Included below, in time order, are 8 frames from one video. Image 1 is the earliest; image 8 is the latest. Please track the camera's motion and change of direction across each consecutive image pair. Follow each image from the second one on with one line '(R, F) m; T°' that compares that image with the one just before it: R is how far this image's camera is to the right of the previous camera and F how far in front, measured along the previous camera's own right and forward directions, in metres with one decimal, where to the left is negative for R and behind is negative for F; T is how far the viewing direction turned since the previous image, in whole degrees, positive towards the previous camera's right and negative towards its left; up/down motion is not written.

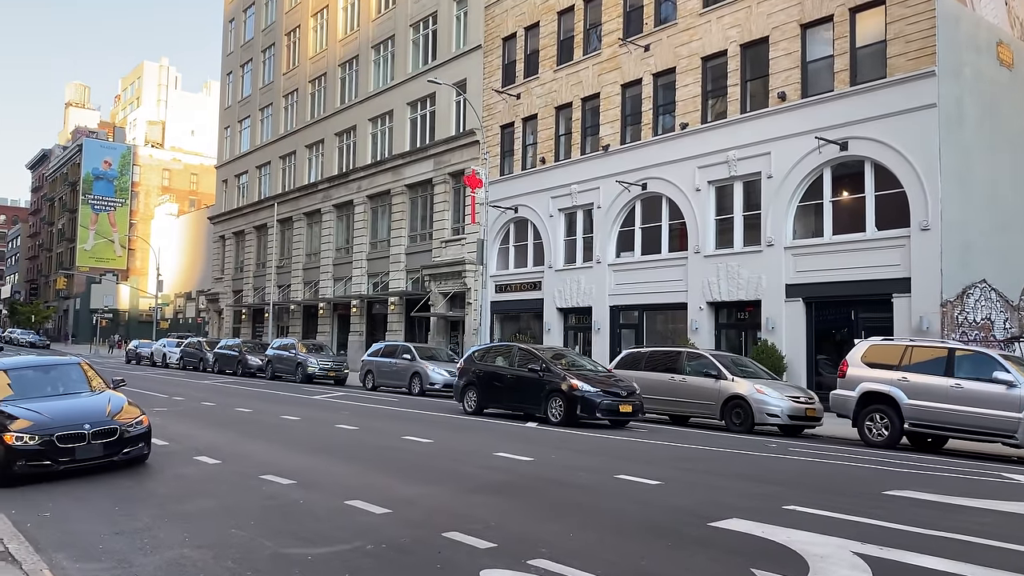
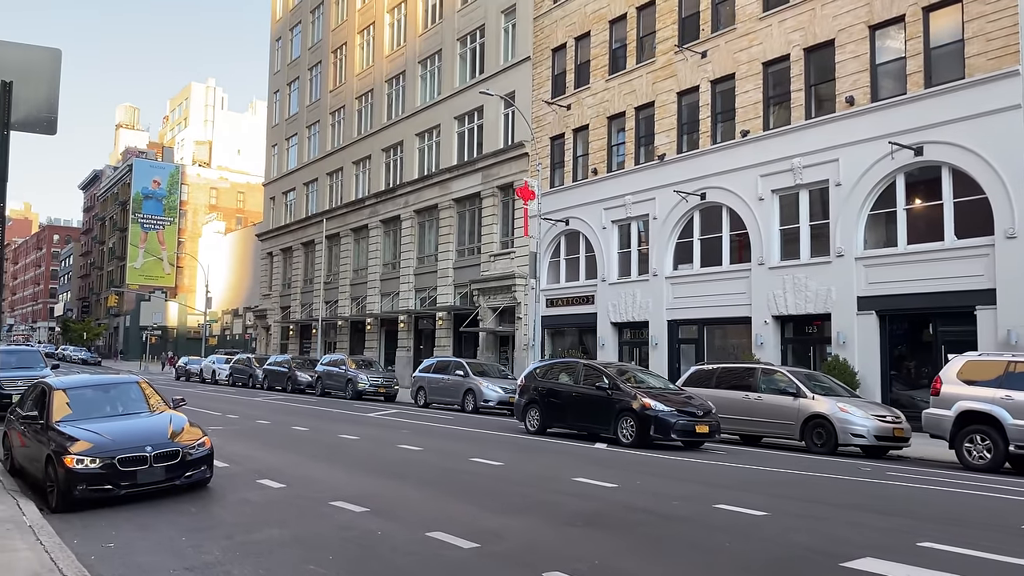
(-0.5, +0.6) m; -3°
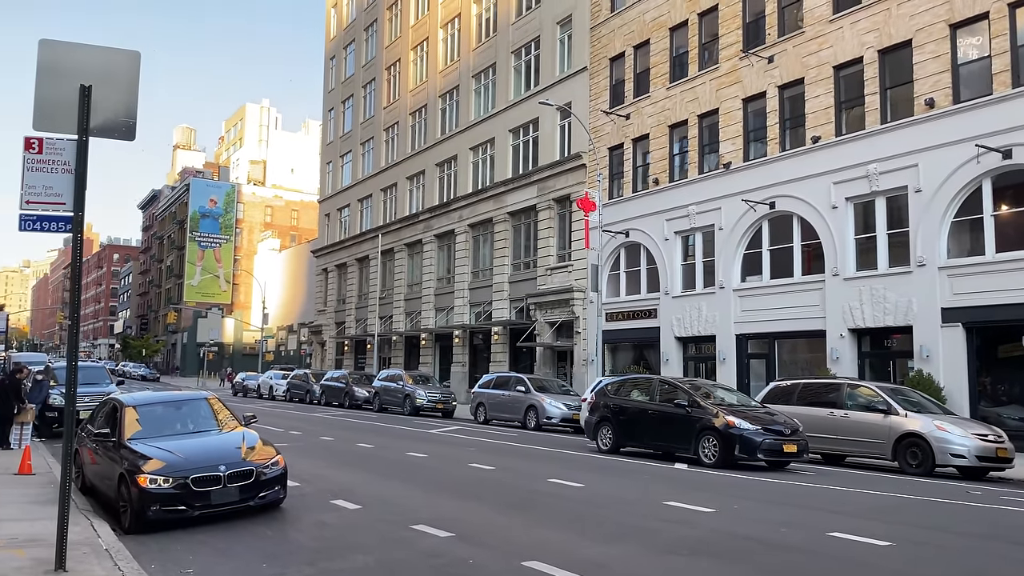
(-0.4, +0.5) m; -3°
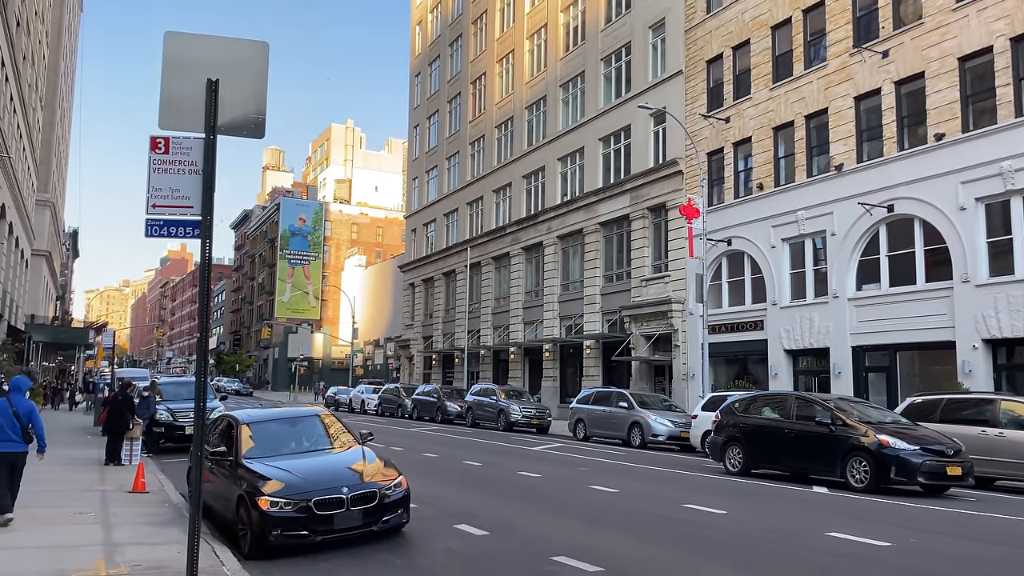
(-0.6, +0.7) m; -5°
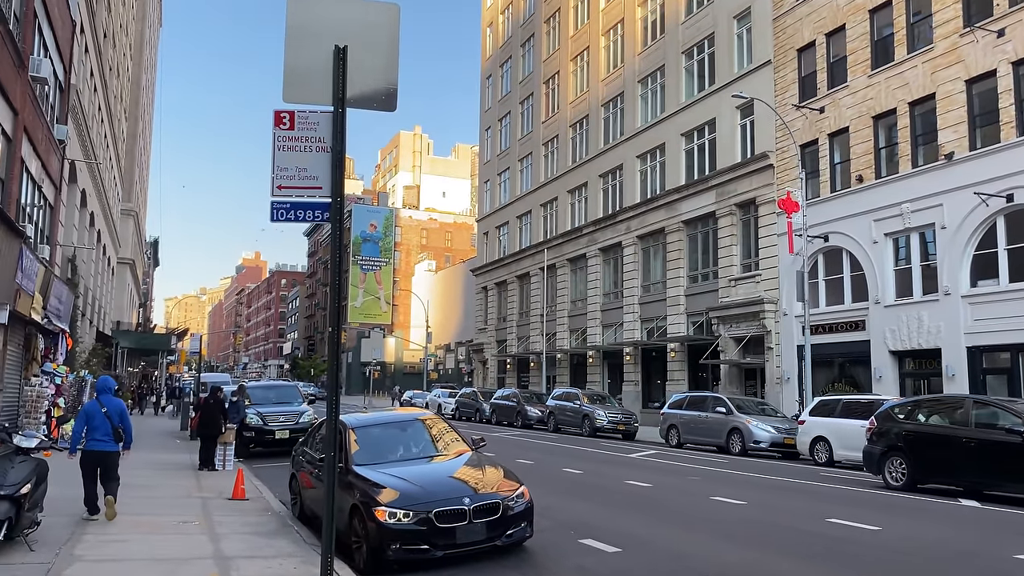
(-0.6, +0.7) m; -4°
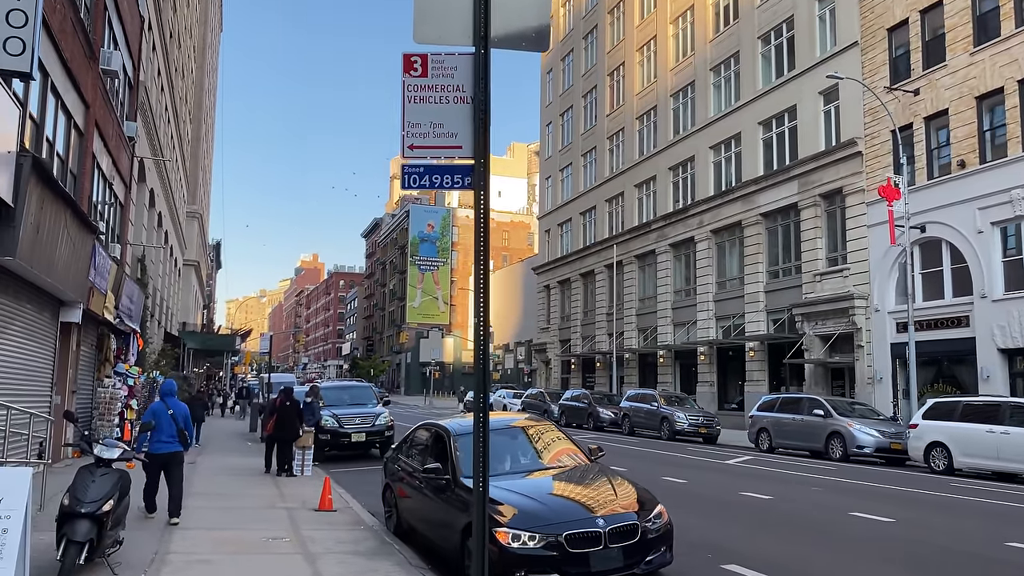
(-0.7, +1.0) m; -4°
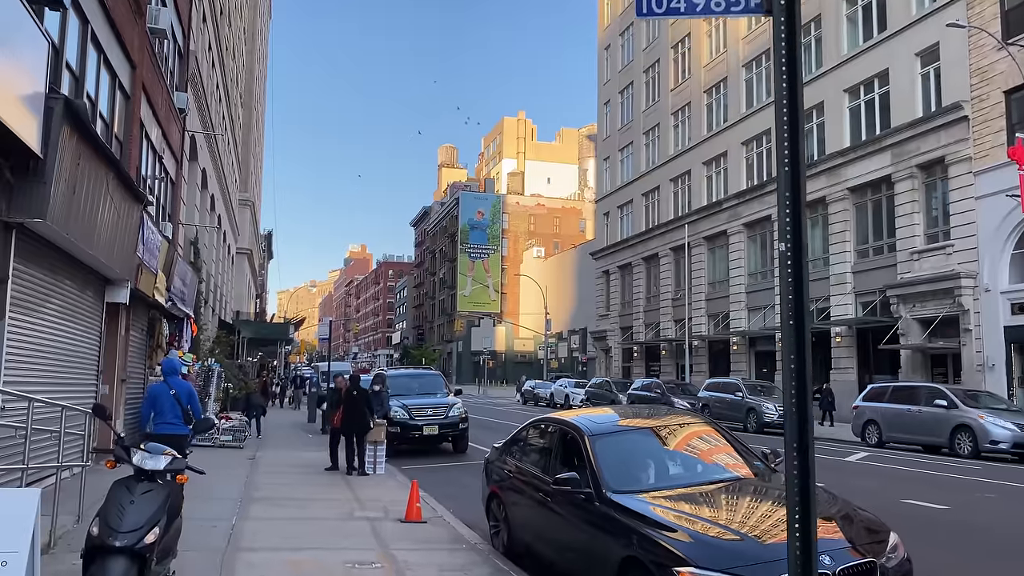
(-0.8, +1.8) m; -3°
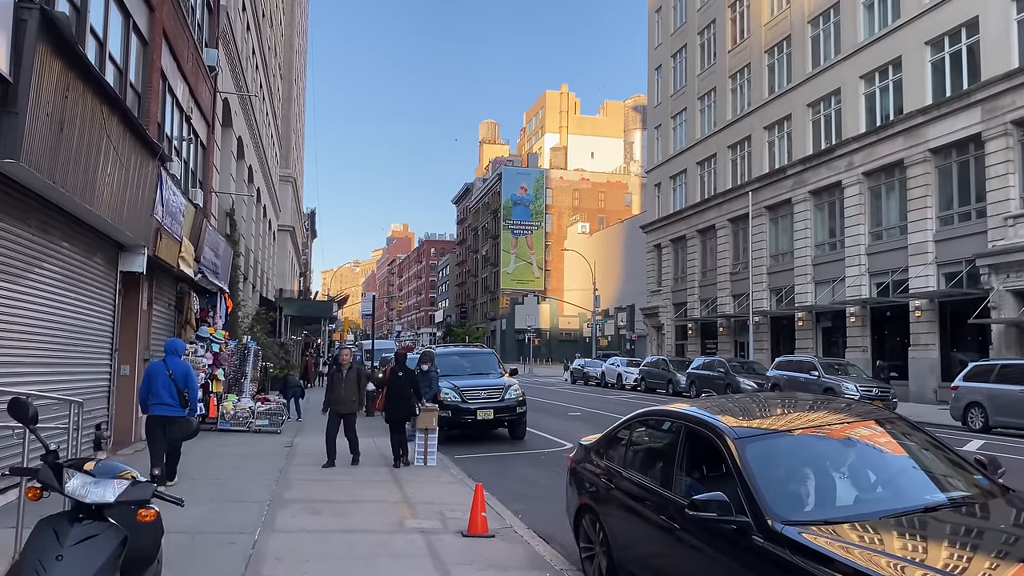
(-0.4, +1.8) m; -3°
